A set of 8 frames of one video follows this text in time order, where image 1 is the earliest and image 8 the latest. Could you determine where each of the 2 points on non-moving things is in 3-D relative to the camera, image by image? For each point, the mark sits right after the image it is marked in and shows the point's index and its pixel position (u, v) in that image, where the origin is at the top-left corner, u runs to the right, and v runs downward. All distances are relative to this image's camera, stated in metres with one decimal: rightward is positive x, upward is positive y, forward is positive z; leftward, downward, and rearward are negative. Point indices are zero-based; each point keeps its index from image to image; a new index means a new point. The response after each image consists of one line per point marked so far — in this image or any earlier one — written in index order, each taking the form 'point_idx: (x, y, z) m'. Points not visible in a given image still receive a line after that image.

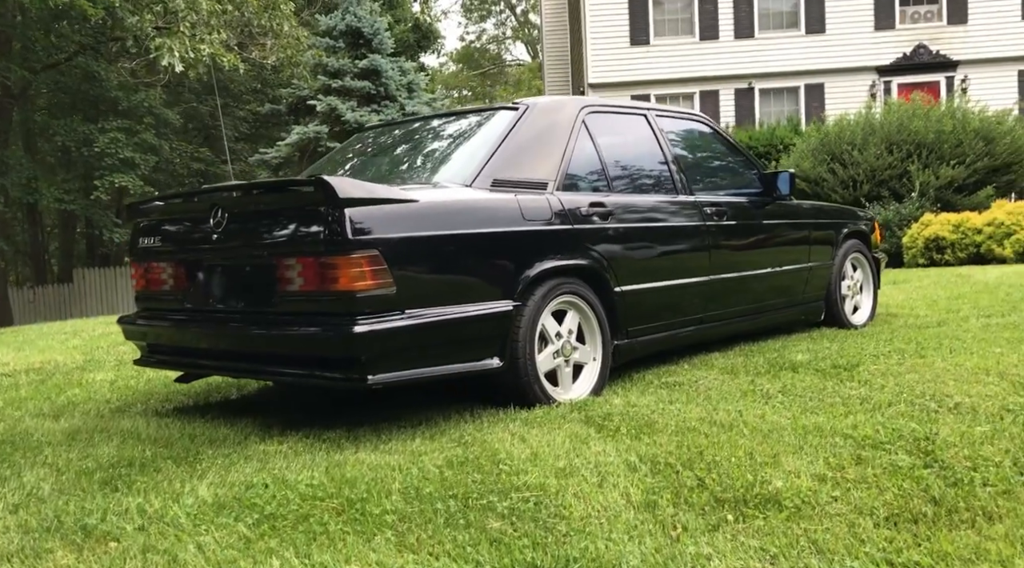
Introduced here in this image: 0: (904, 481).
0: (+1.1, -0.6, +2.5) m
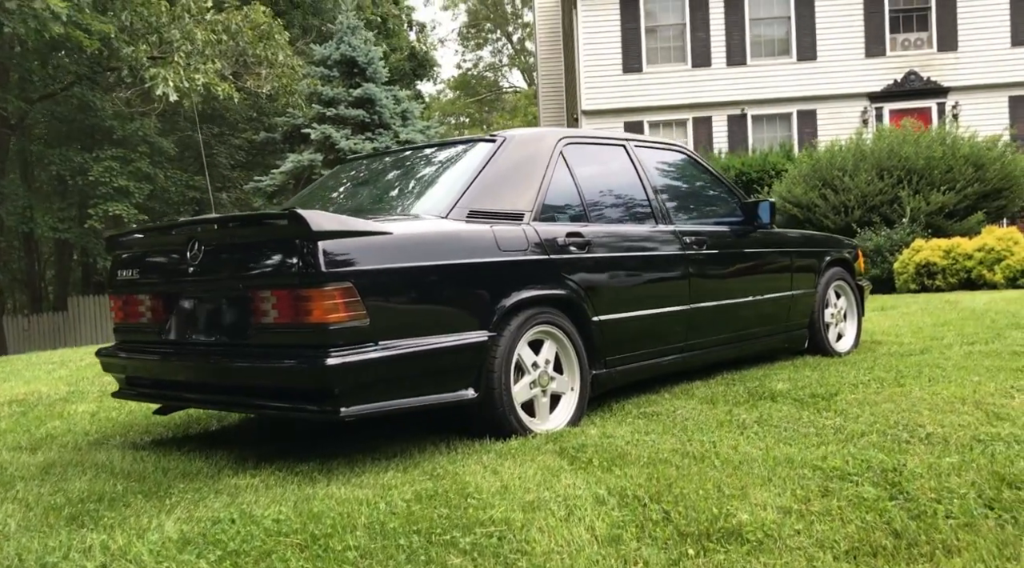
0: (+1.0, -0.7, +2.5) m
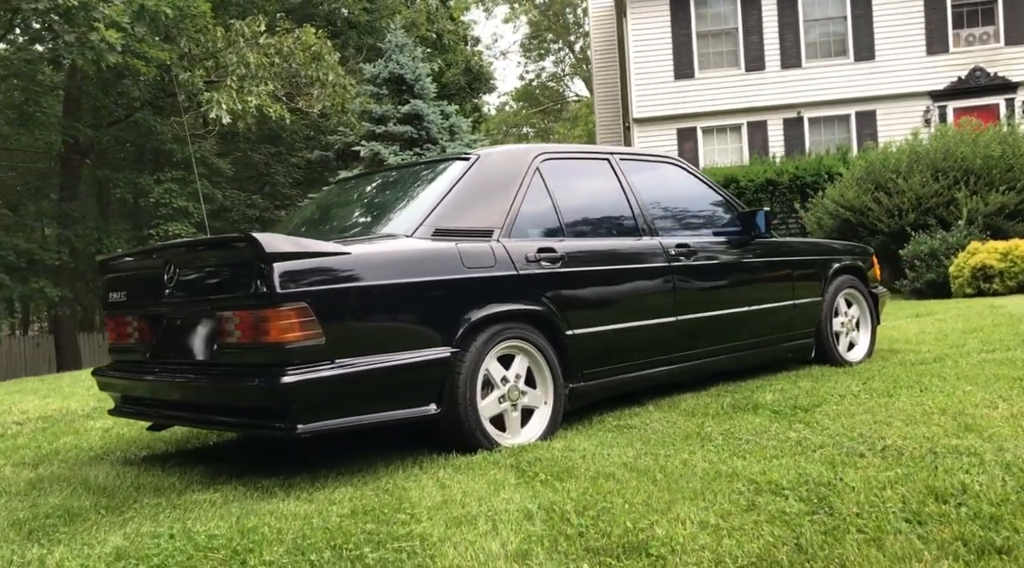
0: (+0.8, -0.7, +2.5) m
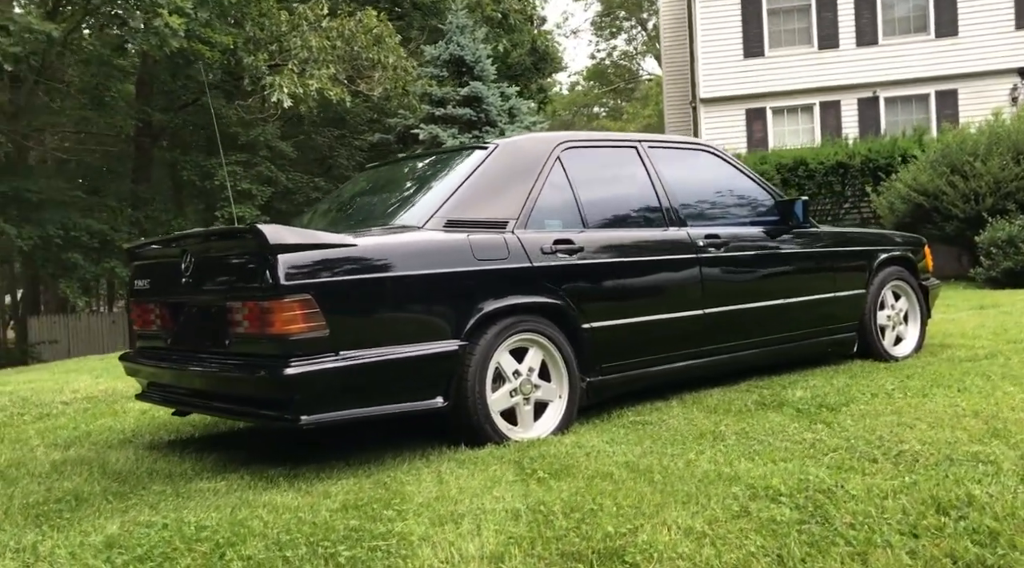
0: (+0.7, -0.7, +2.4) m
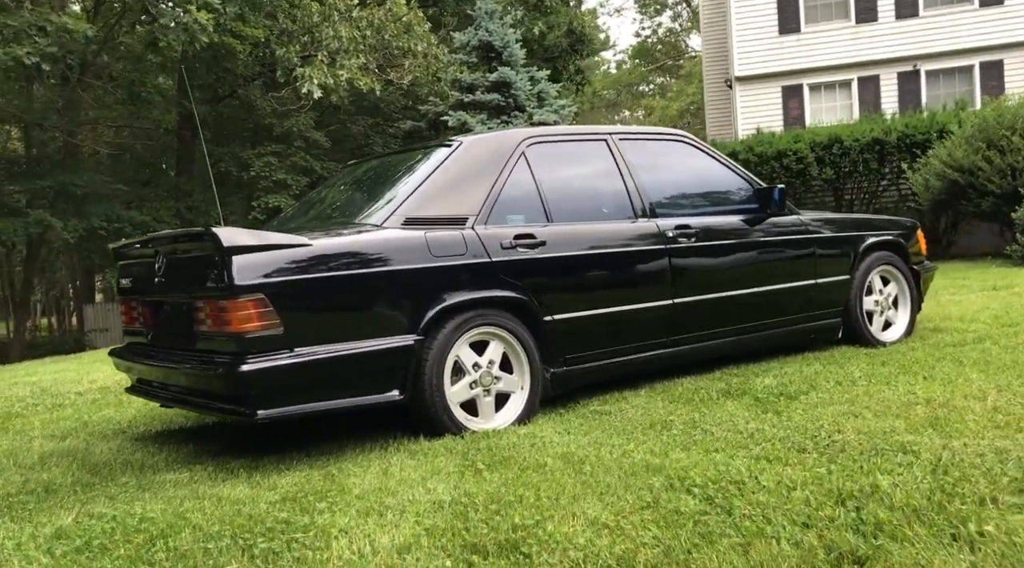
0: (+0.4, -0.7, +2.5) m
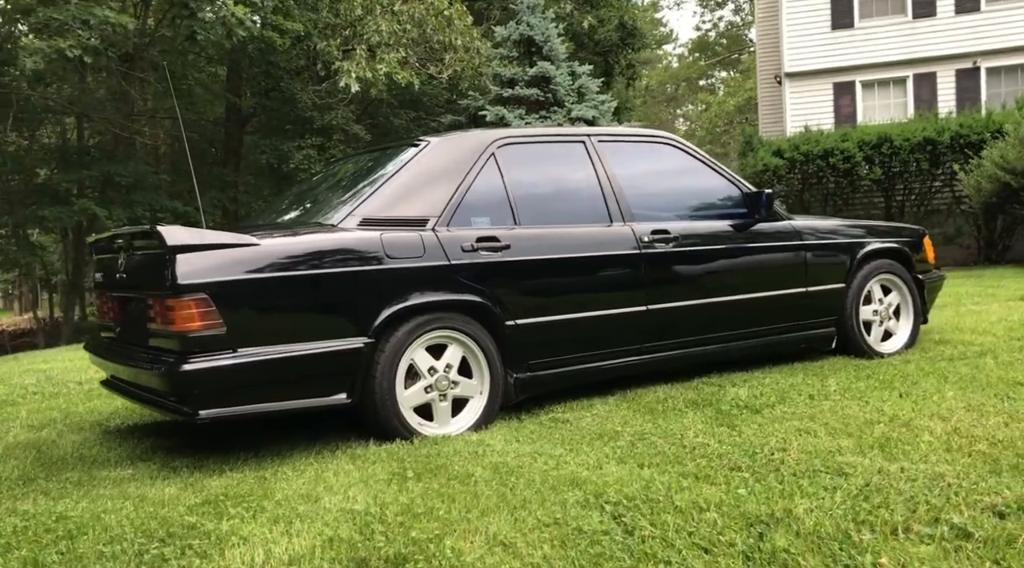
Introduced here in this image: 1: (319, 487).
0: (+0.1, -0.7, +2.4) m
1: (-0.7, -0.7, +3.2) m
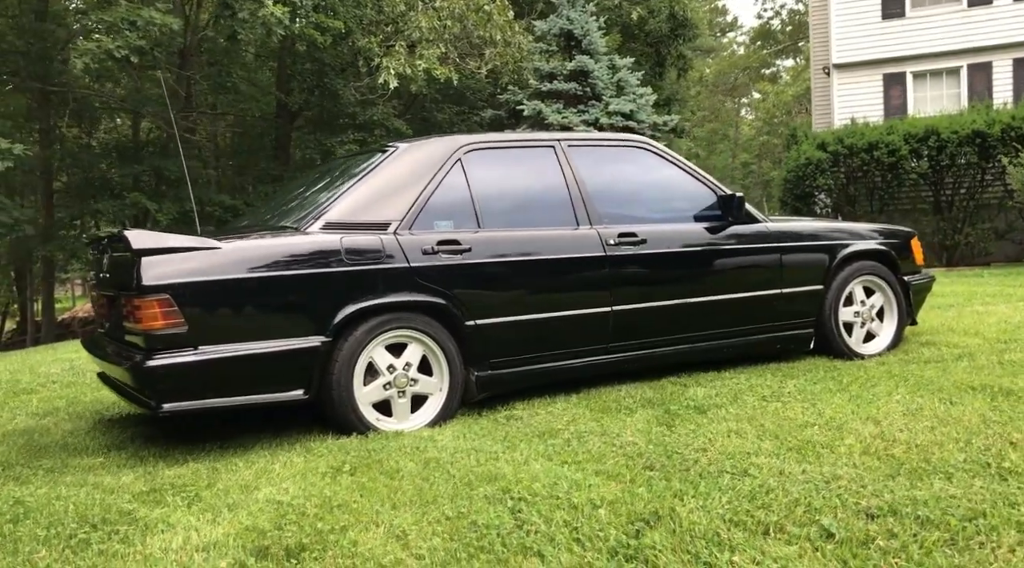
0: (-0.2, -0.8, +2.6) m
1: (-1.0, -0.7, +3.4) m
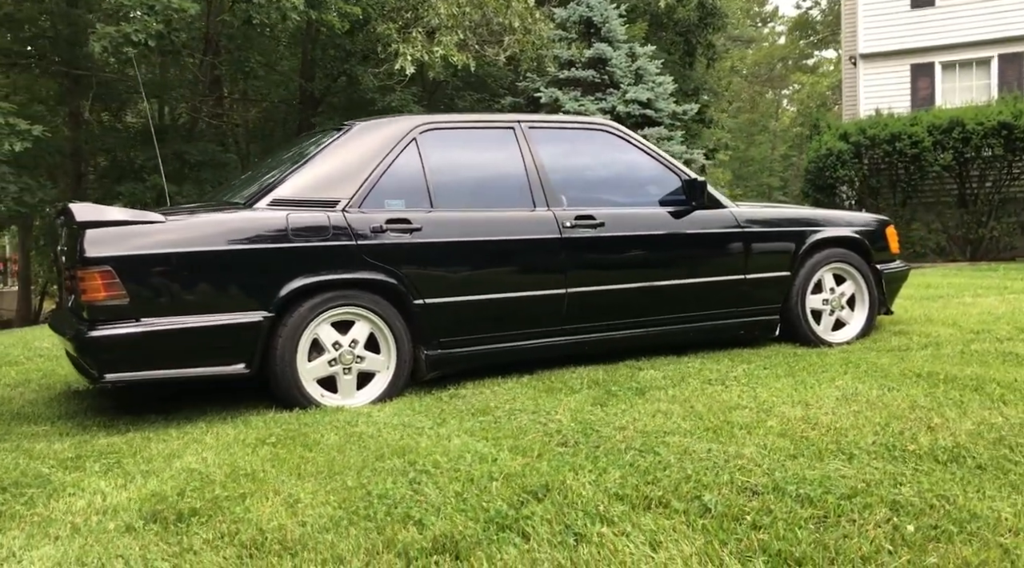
0: (-0.5, -0.7, +2.6) m
1: (-1.3, -0.6, +3.5) m
